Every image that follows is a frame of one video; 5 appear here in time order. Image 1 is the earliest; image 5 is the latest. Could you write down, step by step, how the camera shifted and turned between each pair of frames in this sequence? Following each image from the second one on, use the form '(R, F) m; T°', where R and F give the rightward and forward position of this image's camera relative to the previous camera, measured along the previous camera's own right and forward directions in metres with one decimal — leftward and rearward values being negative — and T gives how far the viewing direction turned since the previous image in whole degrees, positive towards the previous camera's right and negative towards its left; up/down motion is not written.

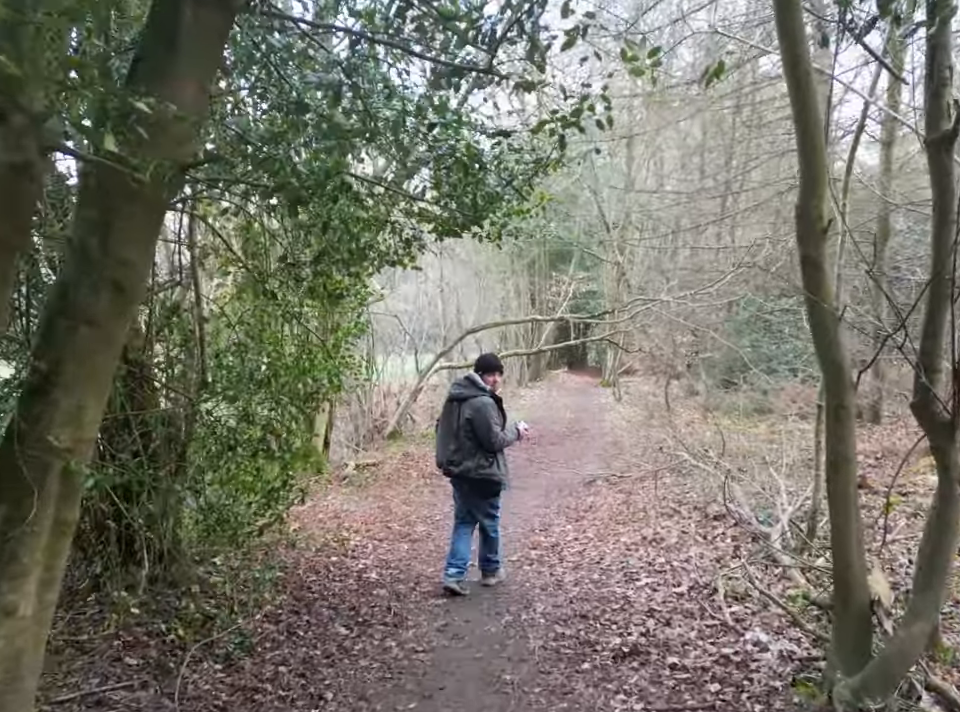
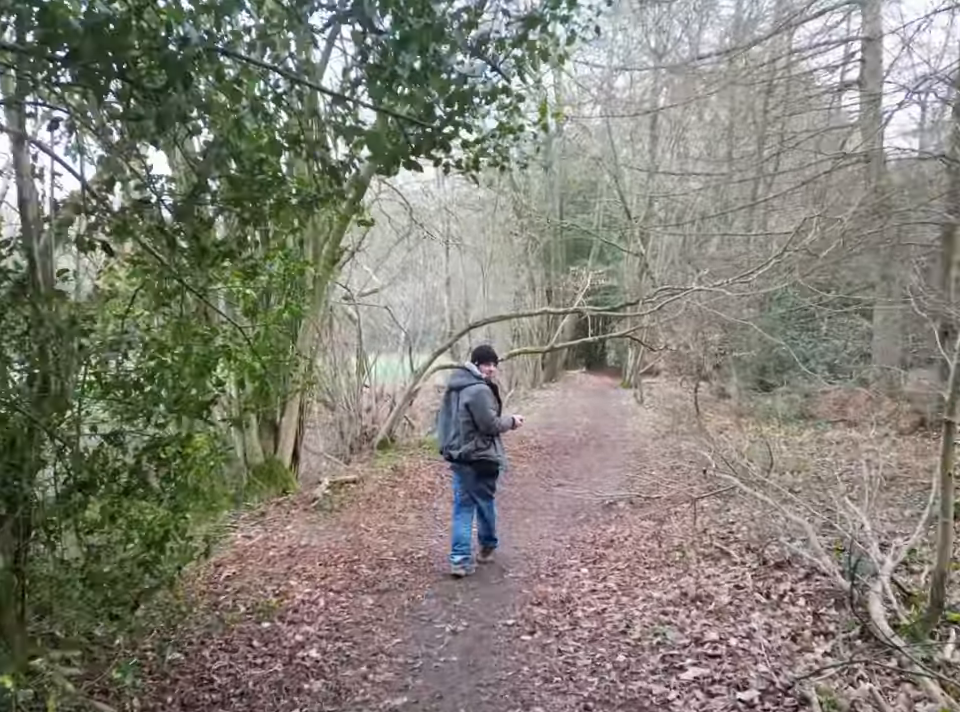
(+0.2, +1.7) m; -1°
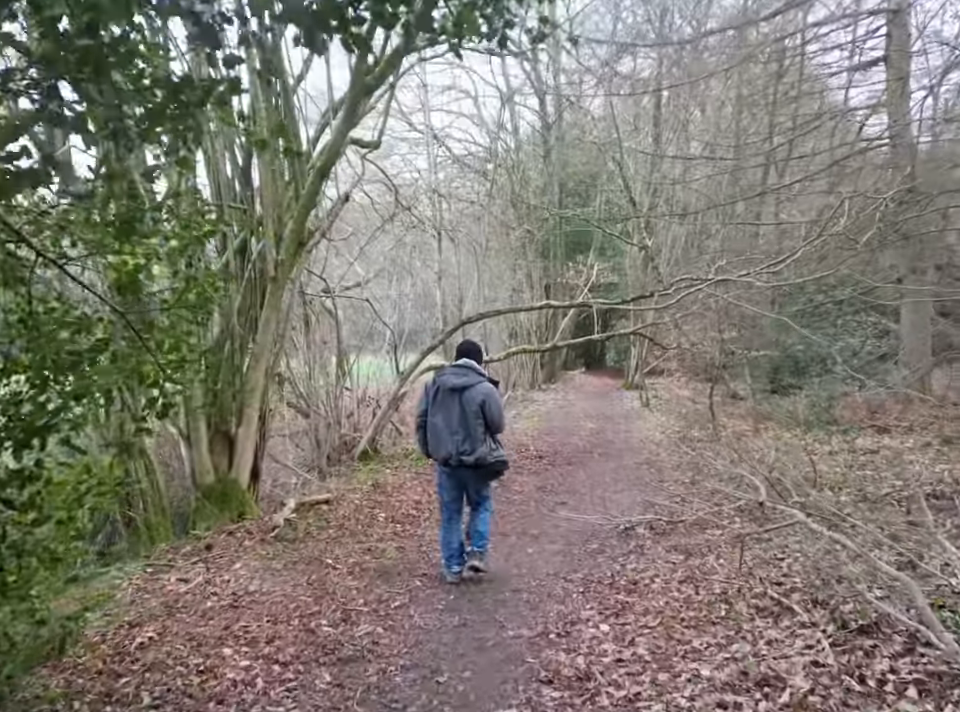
(0.0, +1.3) m; 0°
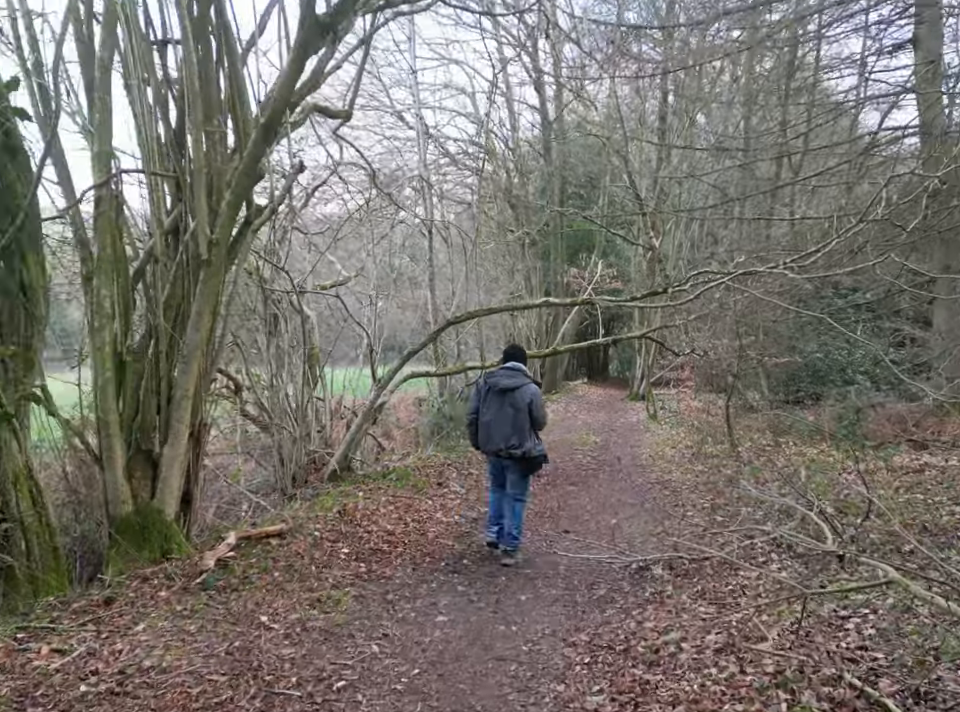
(+0.2, +1.3) m; 0°
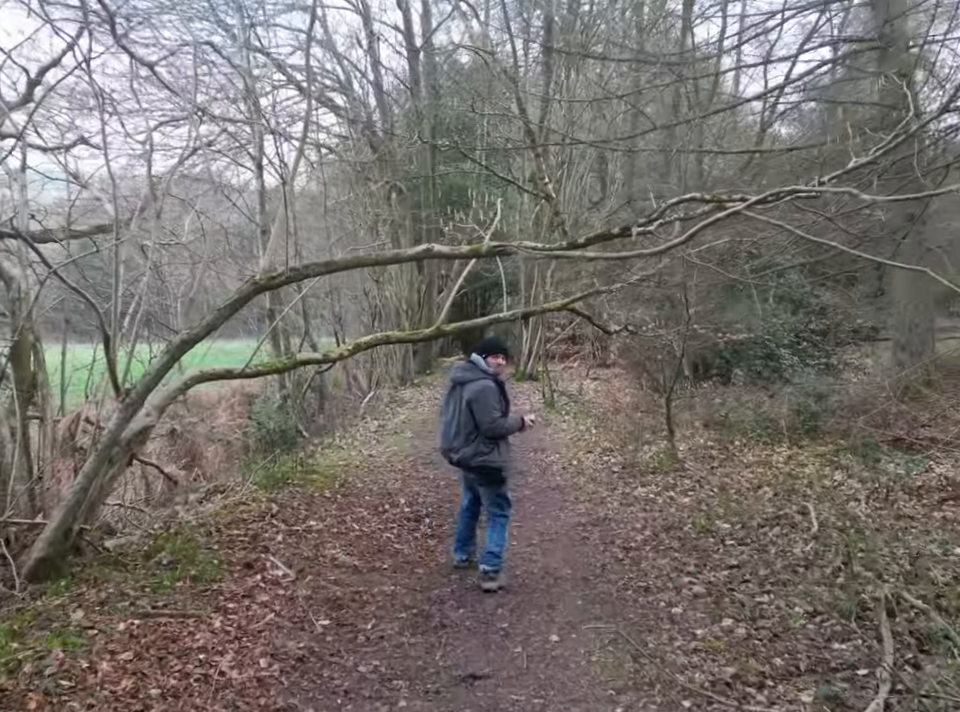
(+0.2, +3.8) m; +10°
